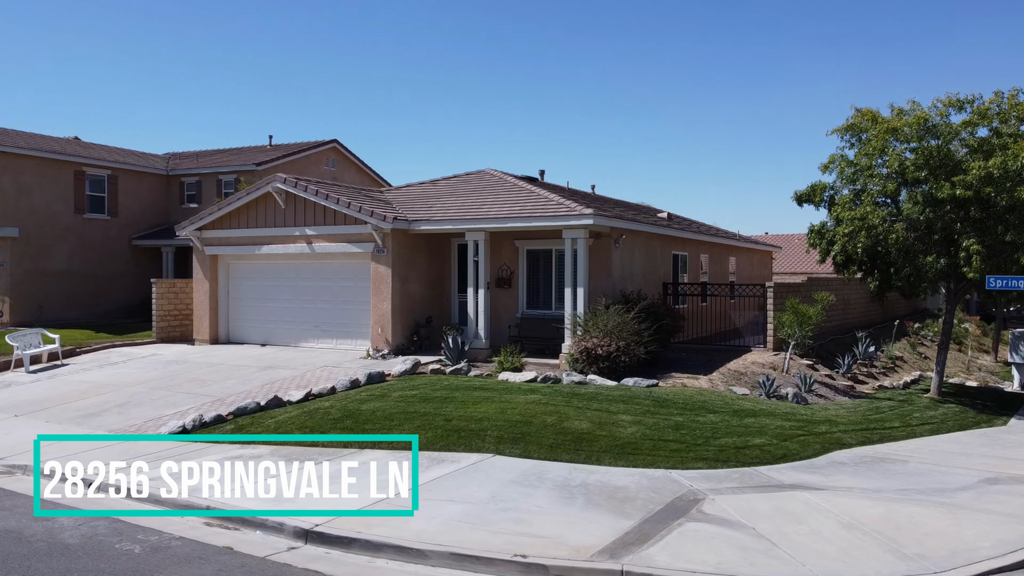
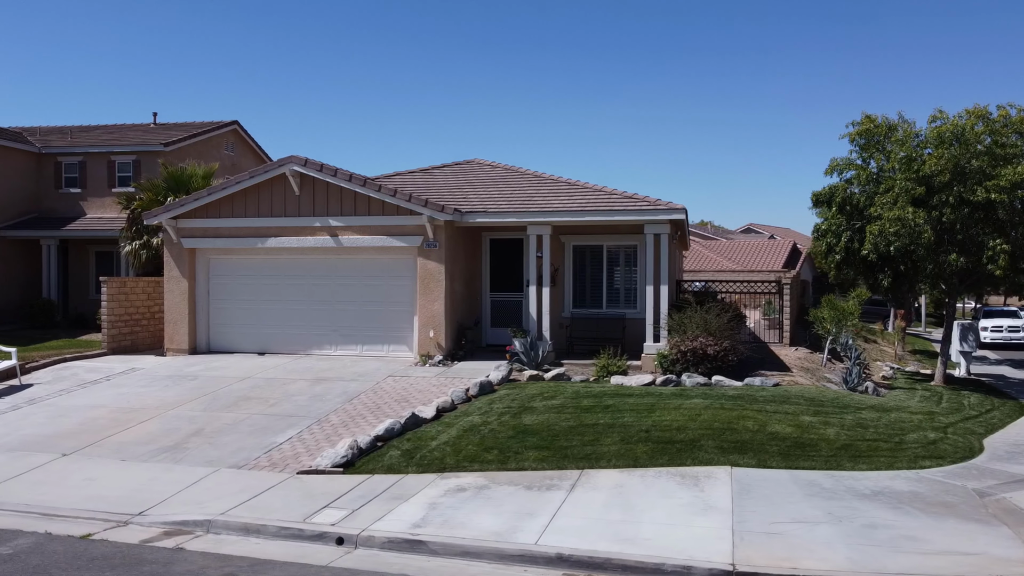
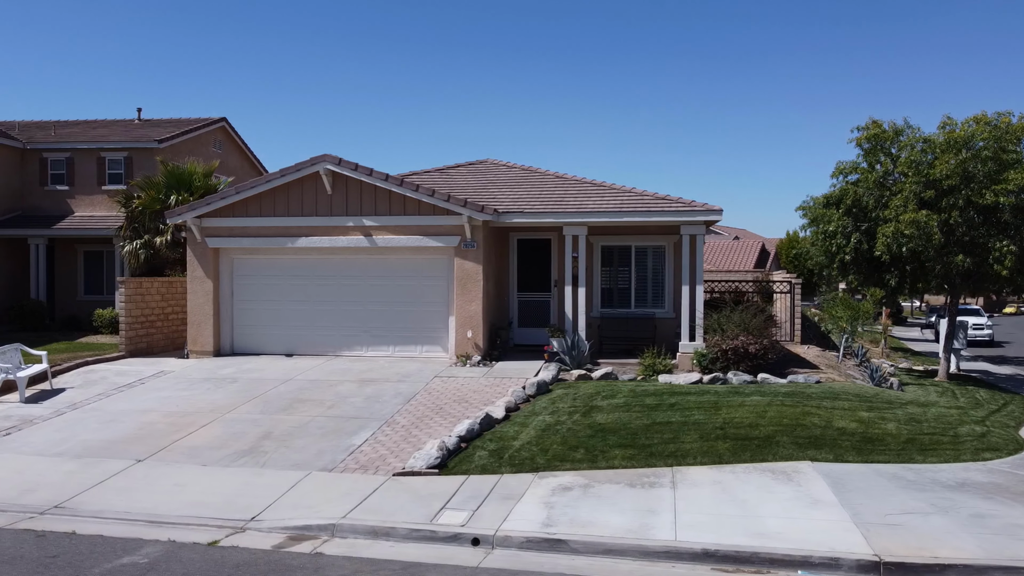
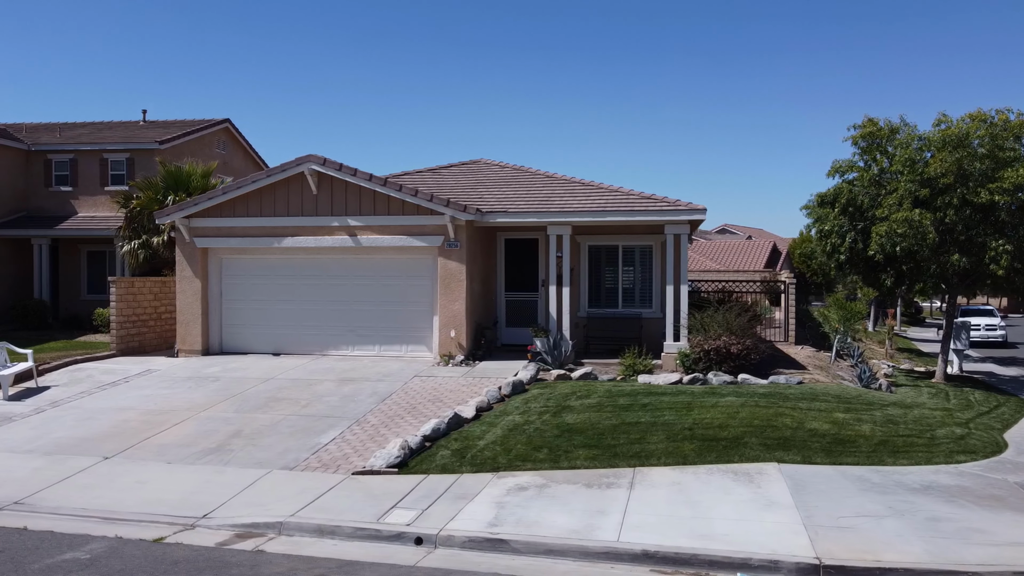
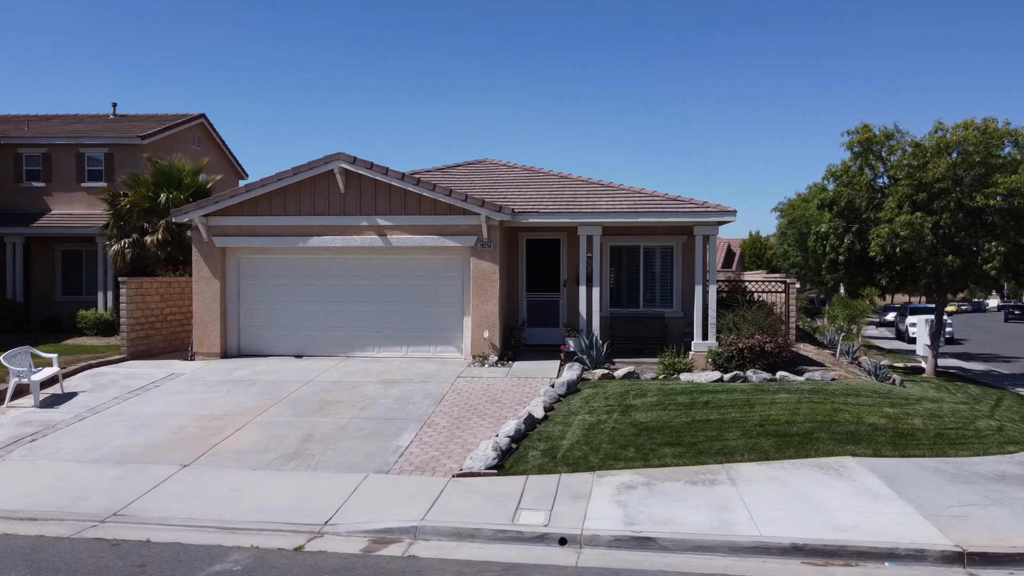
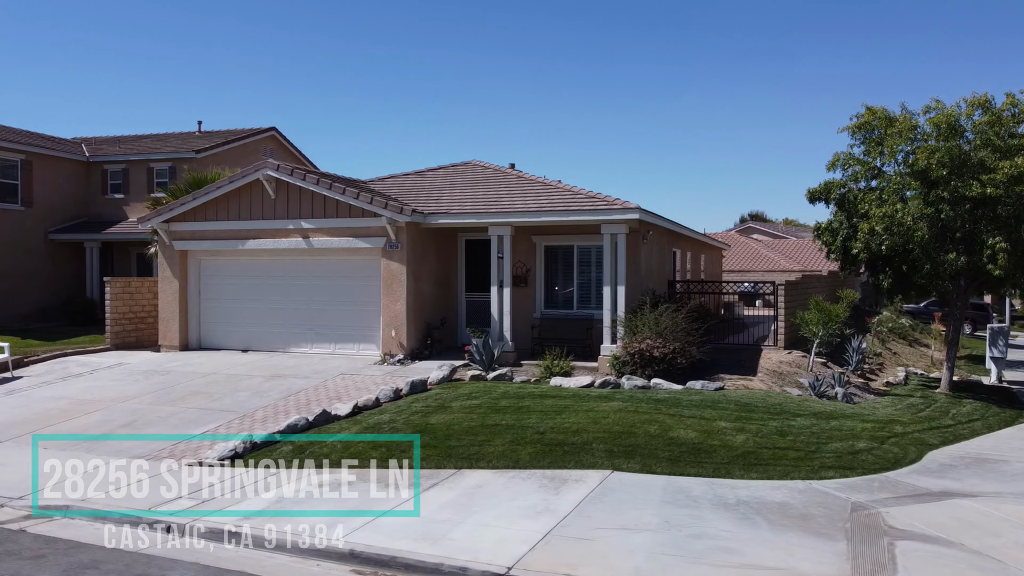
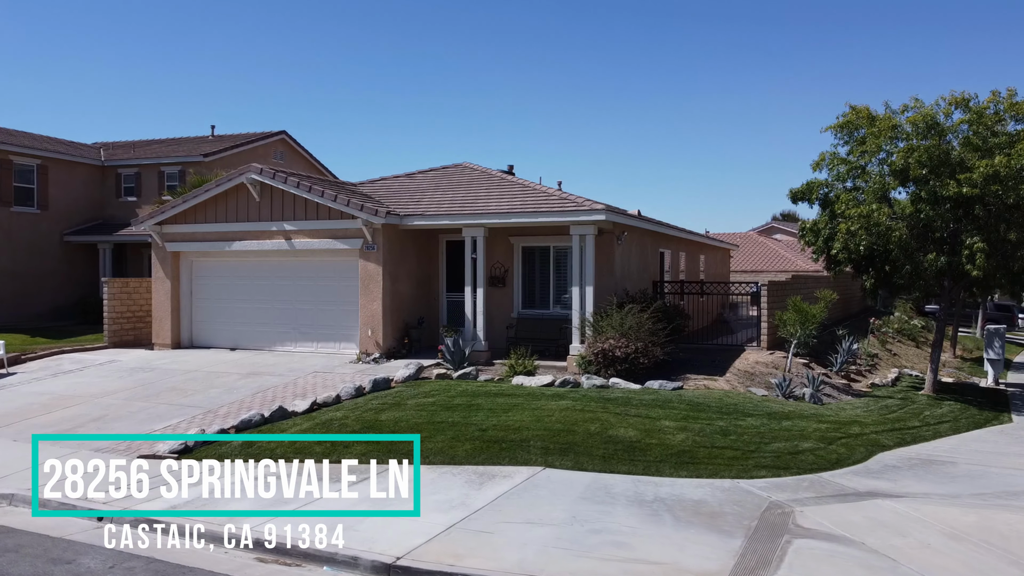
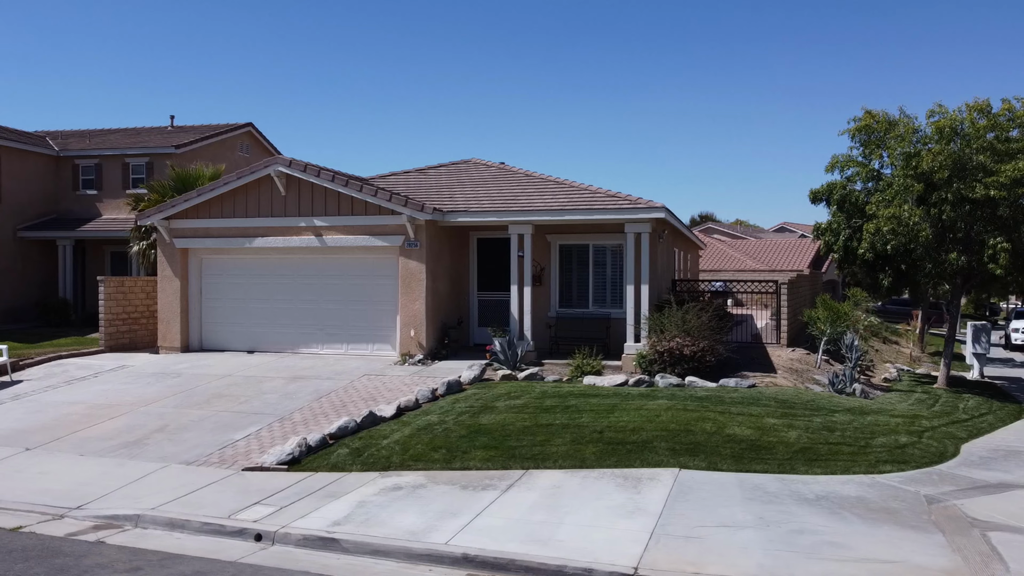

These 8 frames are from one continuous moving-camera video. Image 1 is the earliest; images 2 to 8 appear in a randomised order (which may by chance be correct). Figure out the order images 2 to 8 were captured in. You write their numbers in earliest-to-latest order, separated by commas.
7, 6, 8, 2, 4, 3, 5
